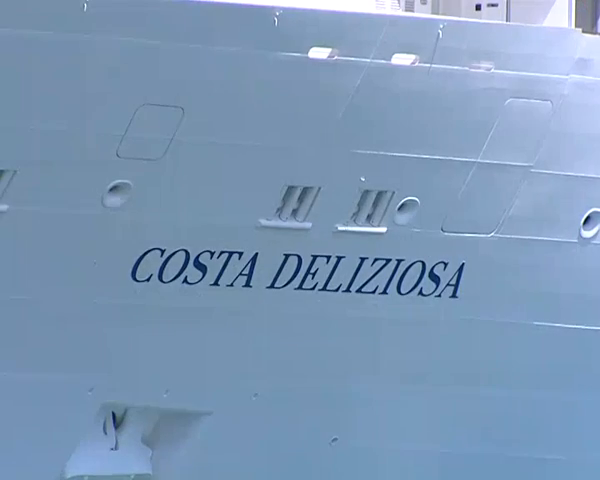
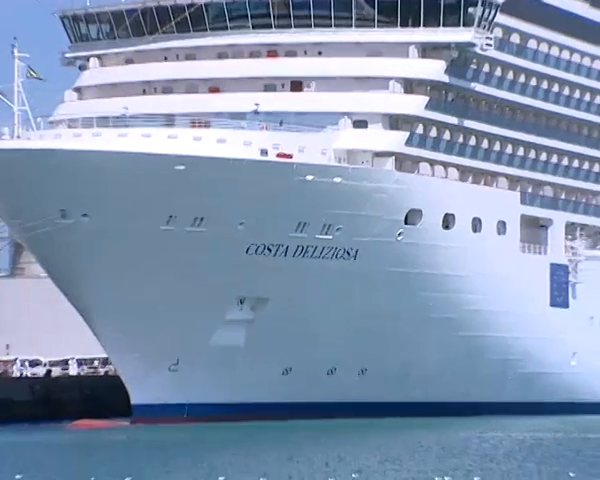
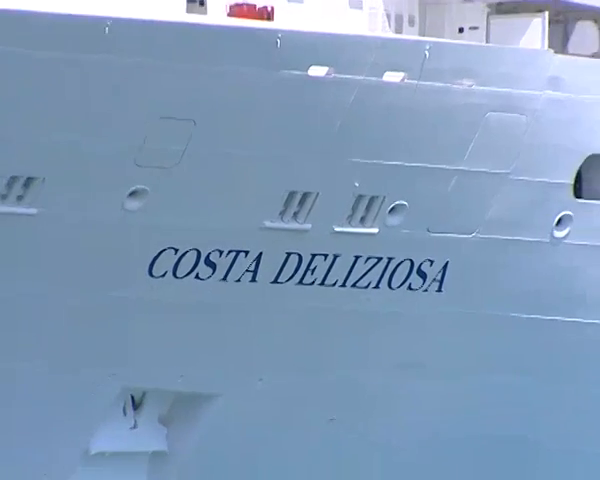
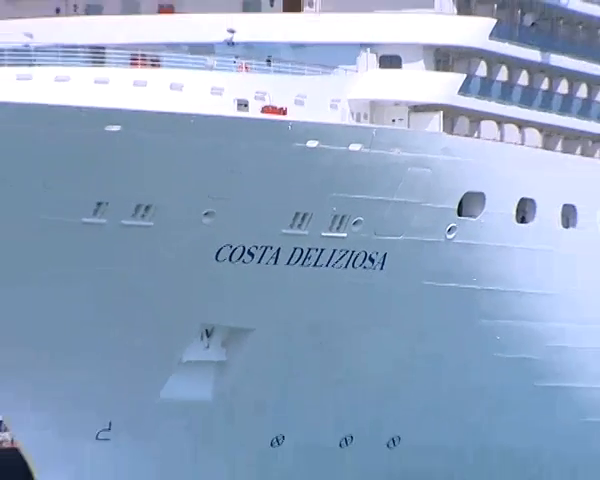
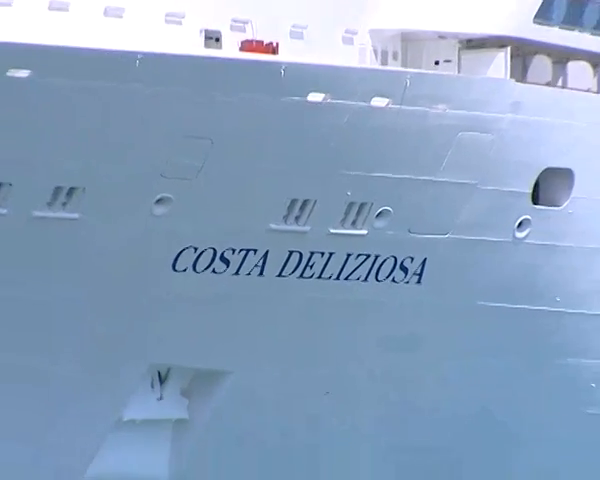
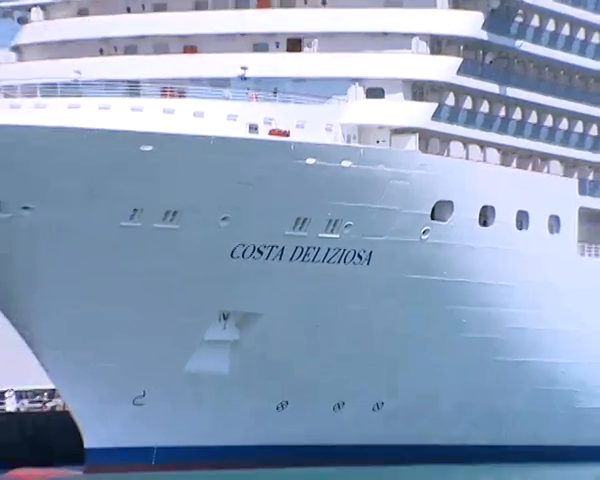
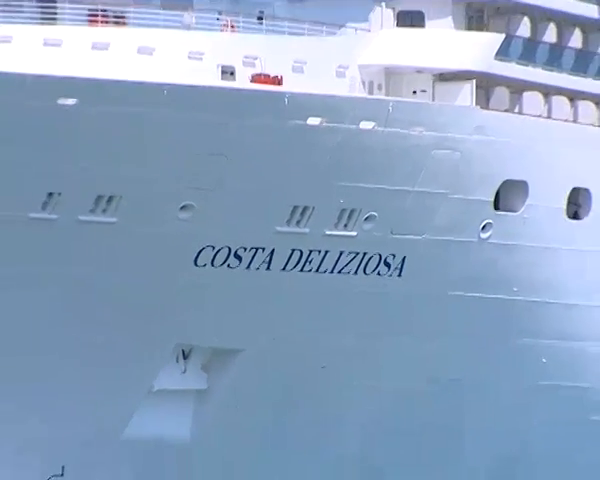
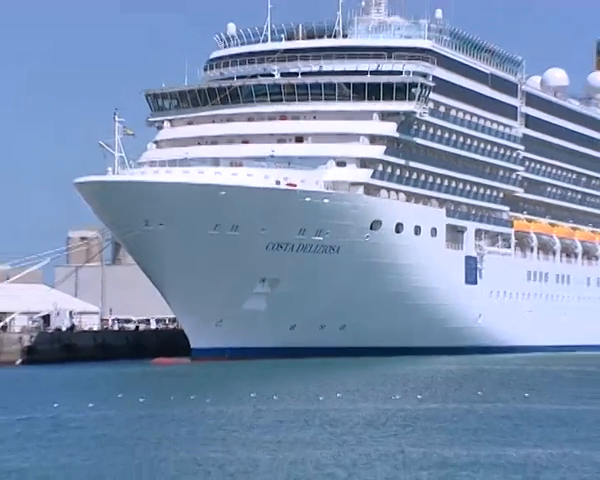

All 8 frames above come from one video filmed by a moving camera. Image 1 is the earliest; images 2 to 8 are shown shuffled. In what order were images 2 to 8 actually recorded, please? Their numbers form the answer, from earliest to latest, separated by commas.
3, 5, 7, 4, 6, 2, 8
